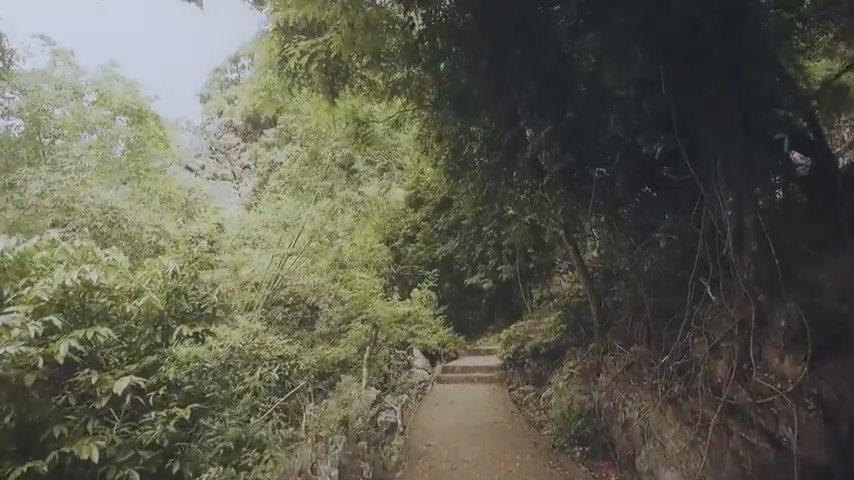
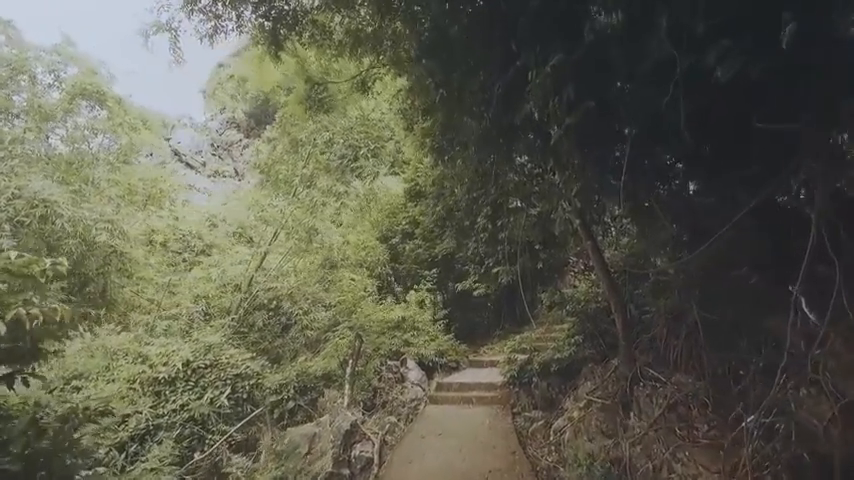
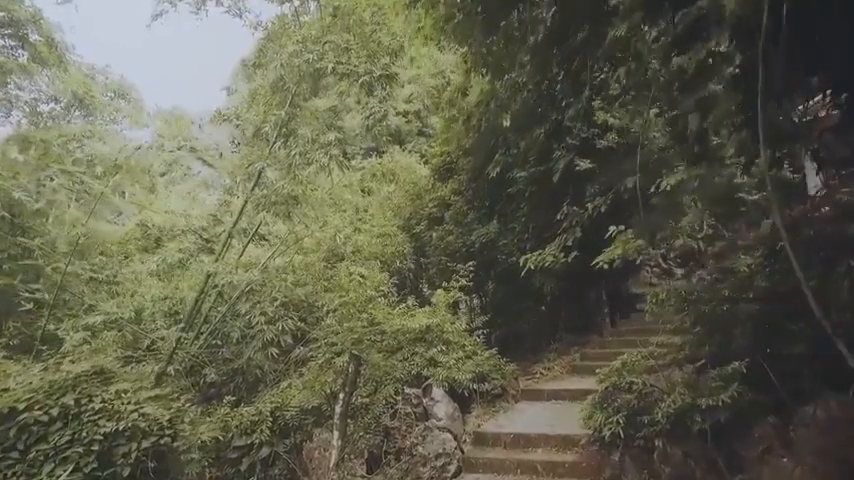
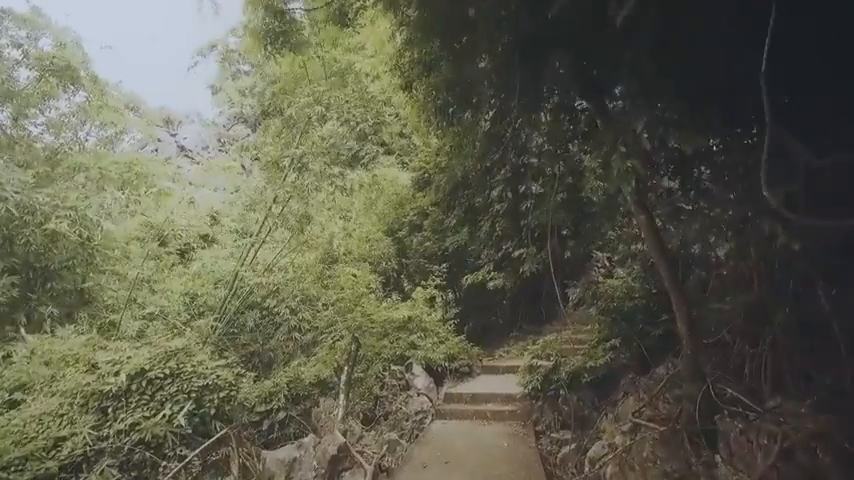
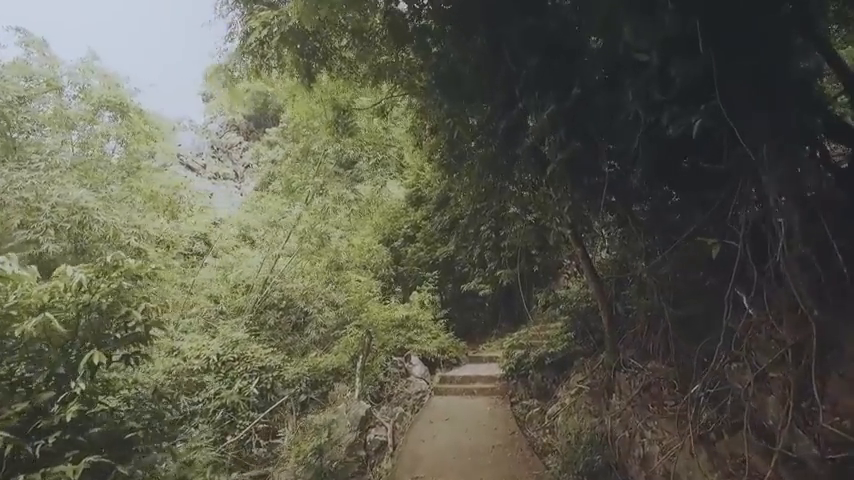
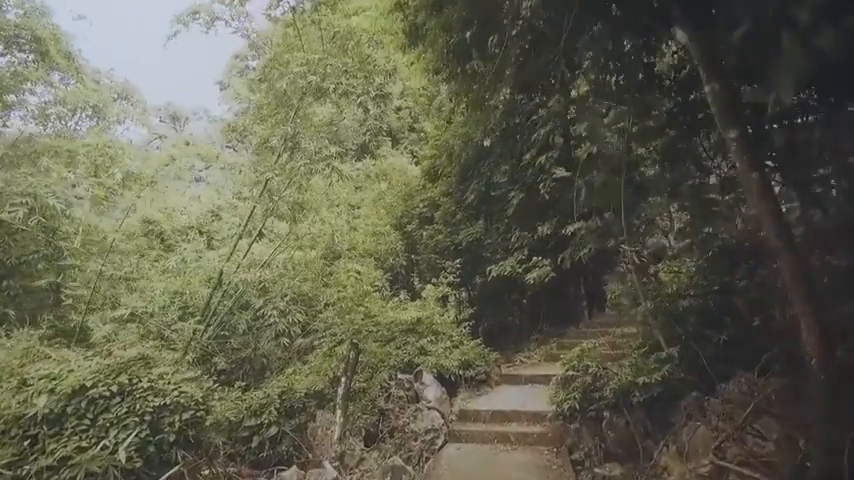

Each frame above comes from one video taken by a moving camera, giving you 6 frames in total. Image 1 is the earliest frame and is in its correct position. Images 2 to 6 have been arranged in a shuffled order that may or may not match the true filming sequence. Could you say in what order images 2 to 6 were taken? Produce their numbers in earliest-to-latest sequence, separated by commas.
5, 2, 4, 6, 3
